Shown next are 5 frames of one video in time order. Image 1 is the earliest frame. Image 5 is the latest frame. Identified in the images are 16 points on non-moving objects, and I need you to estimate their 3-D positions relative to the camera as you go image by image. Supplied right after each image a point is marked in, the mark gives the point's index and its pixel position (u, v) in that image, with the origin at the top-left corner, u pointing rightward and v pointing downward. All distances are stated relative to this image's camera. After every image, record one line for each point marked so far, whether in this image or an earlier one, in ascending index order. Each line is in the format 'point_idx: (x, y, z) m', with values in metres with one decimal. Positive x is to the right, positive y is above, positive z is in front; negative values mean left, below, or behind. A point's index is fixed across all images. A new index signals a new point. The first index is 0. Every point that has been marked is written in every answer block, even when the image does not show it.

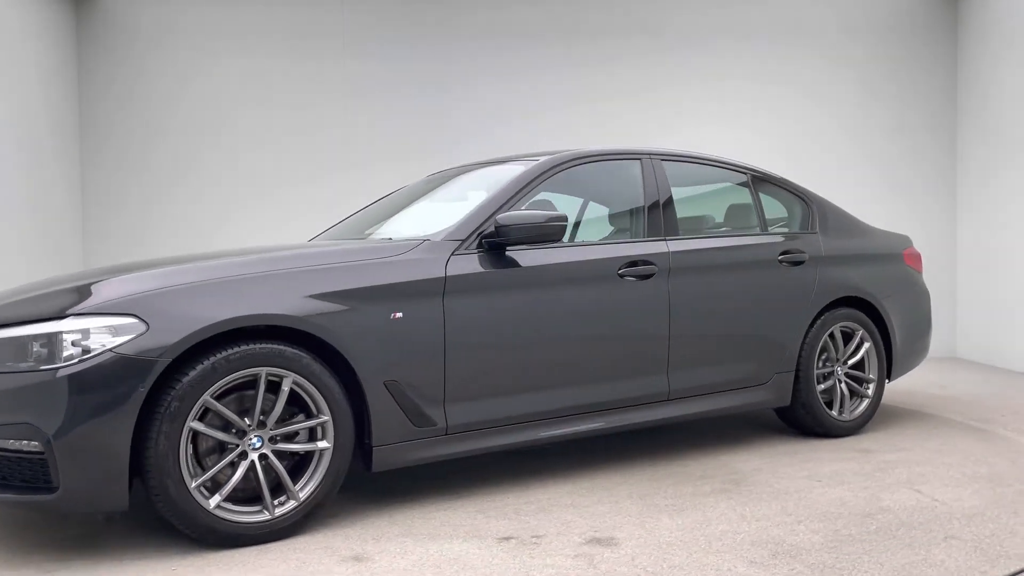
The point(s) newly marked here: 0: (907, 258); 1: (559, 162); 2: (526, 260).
0: (+2.6, +0.2, +5.1) m
1: (+0.2, +0.6, +4.0) m
2: (+0.1, +0.1, +3.6) m
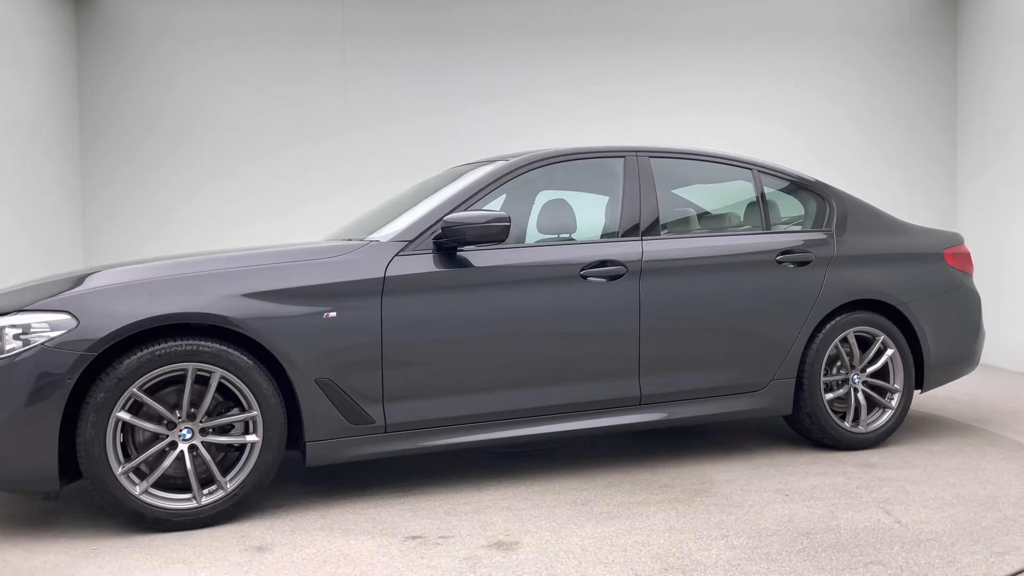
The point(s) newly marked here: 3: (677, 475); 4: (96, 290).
0: (+2.6, +0.2, +4.6) m
1: (+0.1, +0.6, +3.9) m
2: (-0.1, +0.1, +3.6) m
3: (+0.8, -0.9, +3.8) m
4: (-1.6, 0.0, +3.0) m
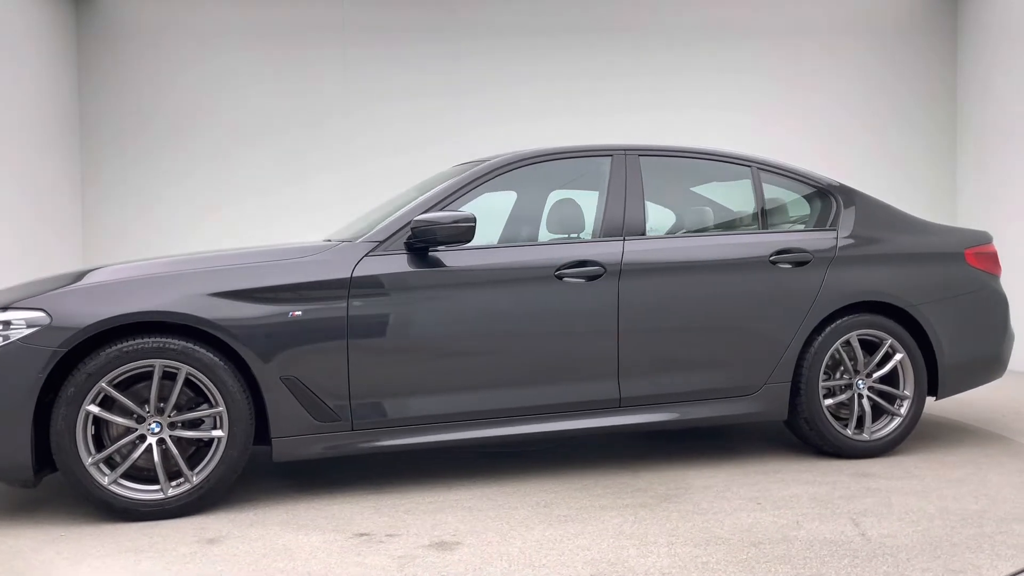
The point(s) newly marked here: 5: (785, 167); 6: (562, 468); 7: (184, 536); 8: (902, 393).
0: (+2.6, +0.2, +4.3) m
1: (0.0, +0.6, +3.9) m
2: (-0.3, +0.1, +3.6) m
3: (+0.7, -0.9, +3.7) m
4: (-1.8, 0.0, +3.1) m
5: (+1.5, +0.7, +4.3) m
6: (+0.2, -0.9, +3.9) m
7: (-1.2, -0.9, +2.9) m
8: (+2.1, -0.6, +4.1) m
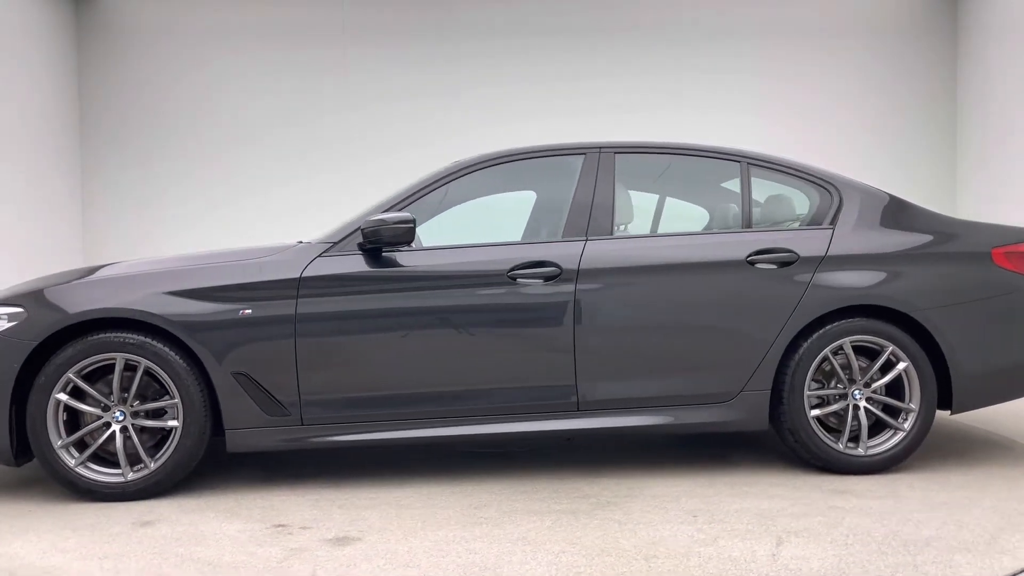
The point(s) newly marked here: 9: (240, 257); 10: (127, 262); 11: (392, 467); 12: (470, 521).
0: (+2.4, +0.2, +3.9) m
1: (-0.2, +0.6, +3.9) m
2: (-0.5, +0.1, +3.6) m
3: (+0.5, -0.9, +3.6) m
4: (-2.0, 0.0, +3.4) m
5: (+1.4, +0.7, +4.0) m
6: (+0.1, -0.9, +3.9) m
7: (-1.6, -0.9, +3.1) m
8: (+1.9, -0.6, +3.8) m
9: (-1.3, +0.2, +3.6) m
10: (-1.8, +0.1, +3.7) m
11: (-0.6, -0.9, +3.9) m
12: (-0.2, -0.9, +3.0) m
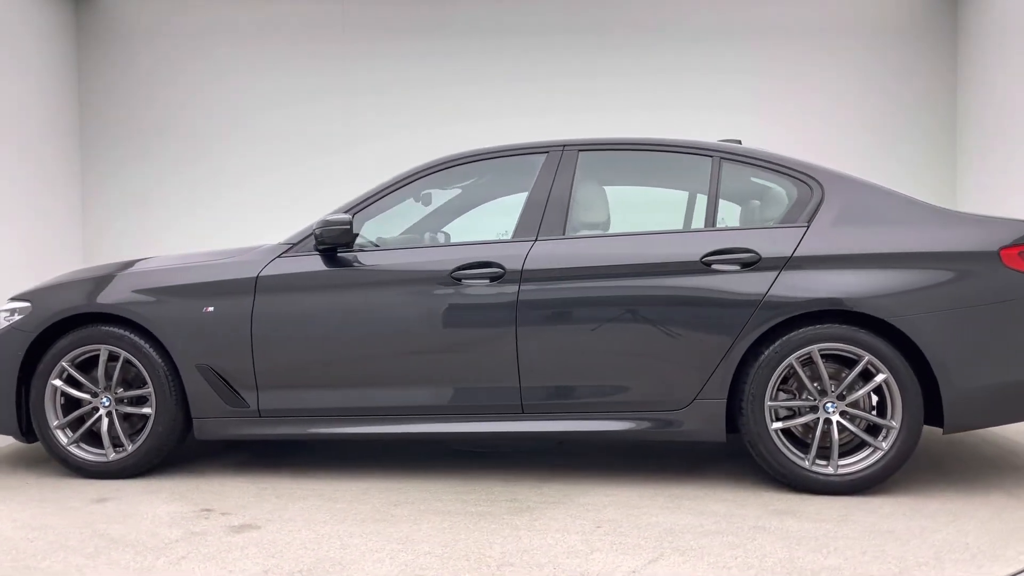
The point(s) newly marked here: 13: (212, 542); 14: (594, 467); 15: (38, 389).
0: (+2.2, +0.1, +3.5) m
1: (-0.4, +0.6, +4.0) m
2: (-0.7, +0.1, +3.7) m
3: (+0.2, -0.9, +3.5) m
4: (-2.3, 0.0, +3.9) m
5: (+1.2, +0.7, +3.8) m
6: (-0.1, -0.9, +3.9) m
7: (-1.9, -0.9, +3.5) m
8: (+1.7, -0.6, +3.5) m
9: (-1.5, +0.2, +3.9) m
10: (-2.1, +0.1, +4.1) m
11: (-0.8, -0.9, +4.1) m
12: (-0.6, -0.9, +3.1) m
13: (-1.1, -0.9, +2.8) m
14: (+0.5, -0.9, +4.0) m
15: (-2.3, -0.5, +3.7) m
